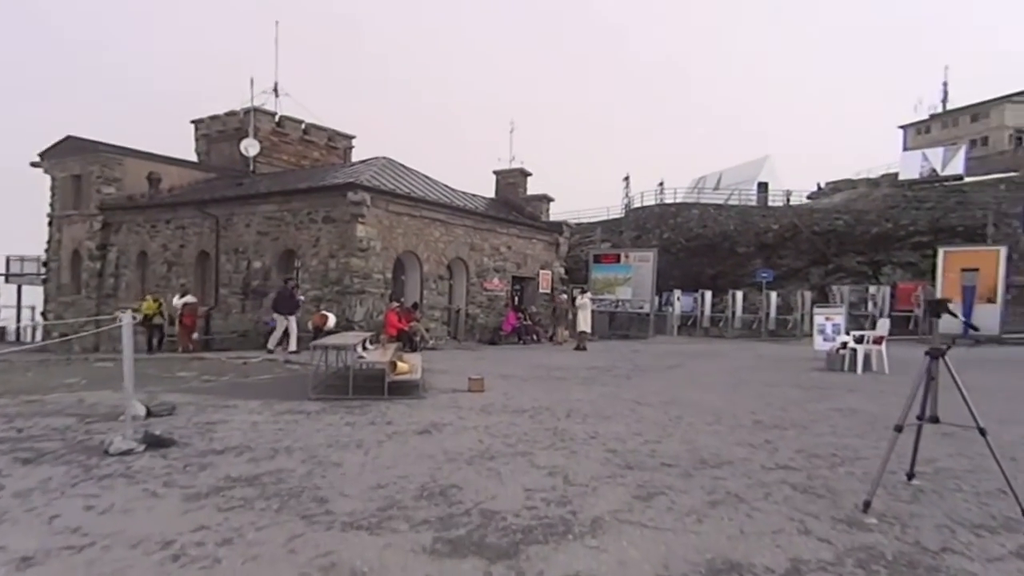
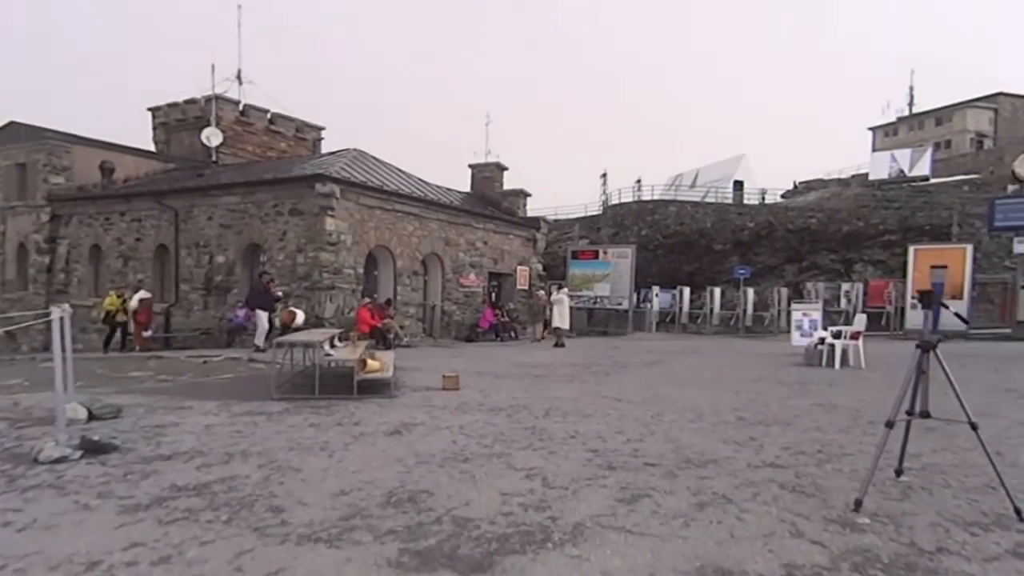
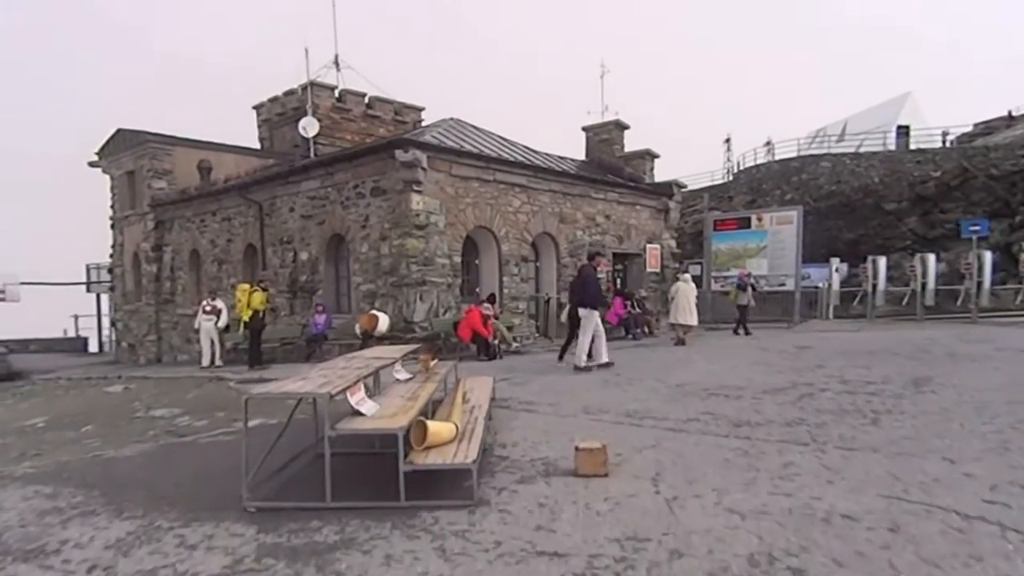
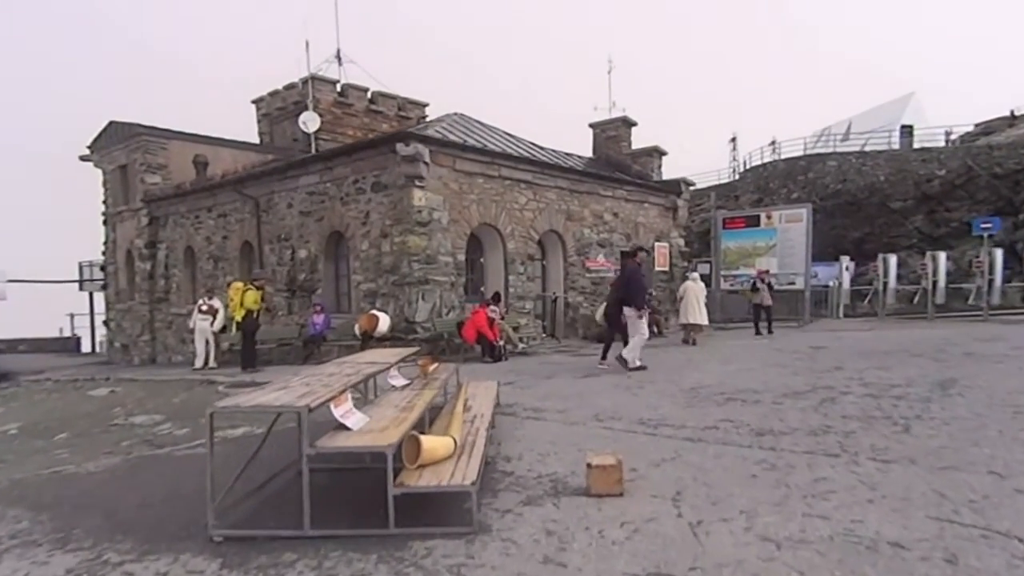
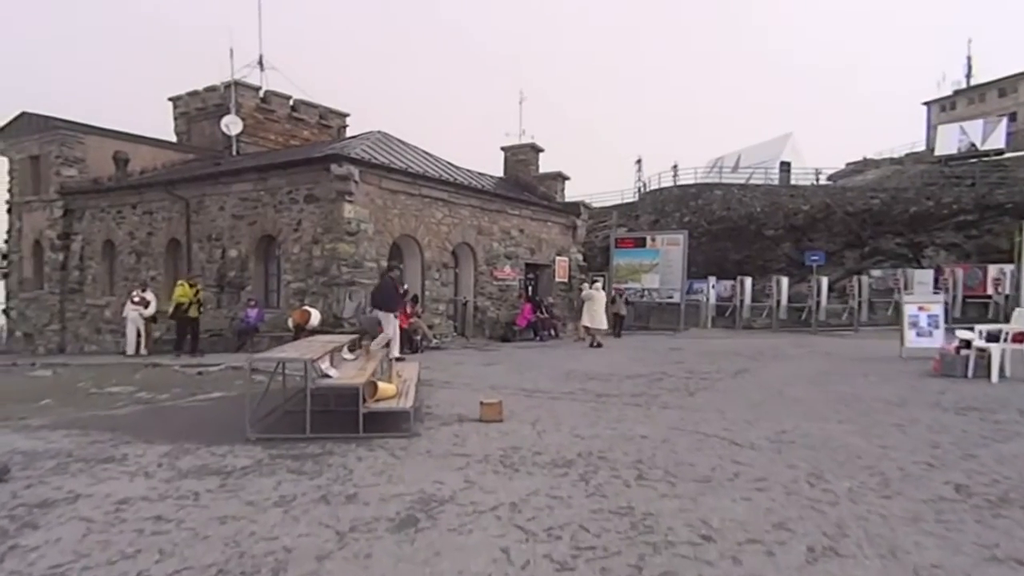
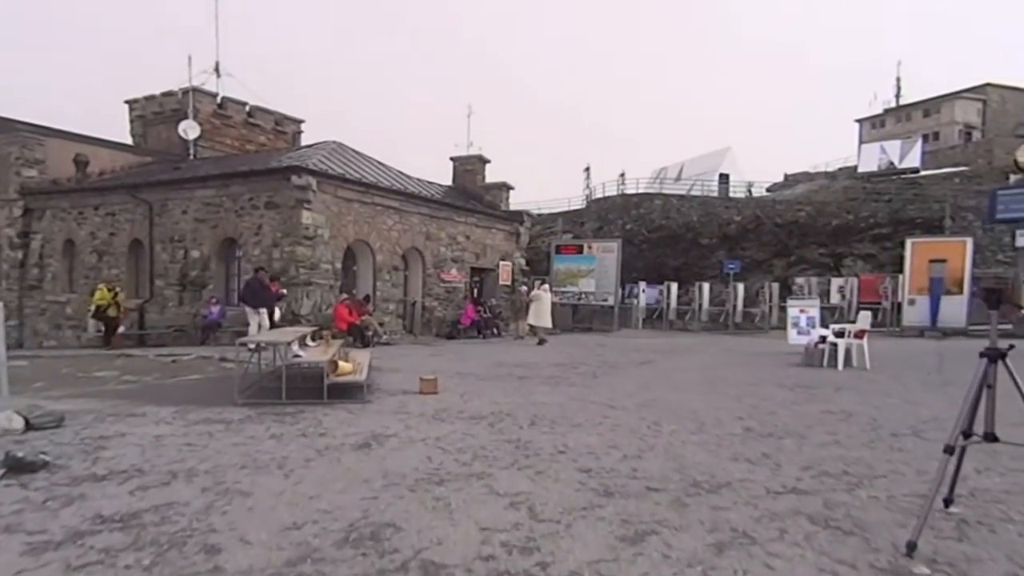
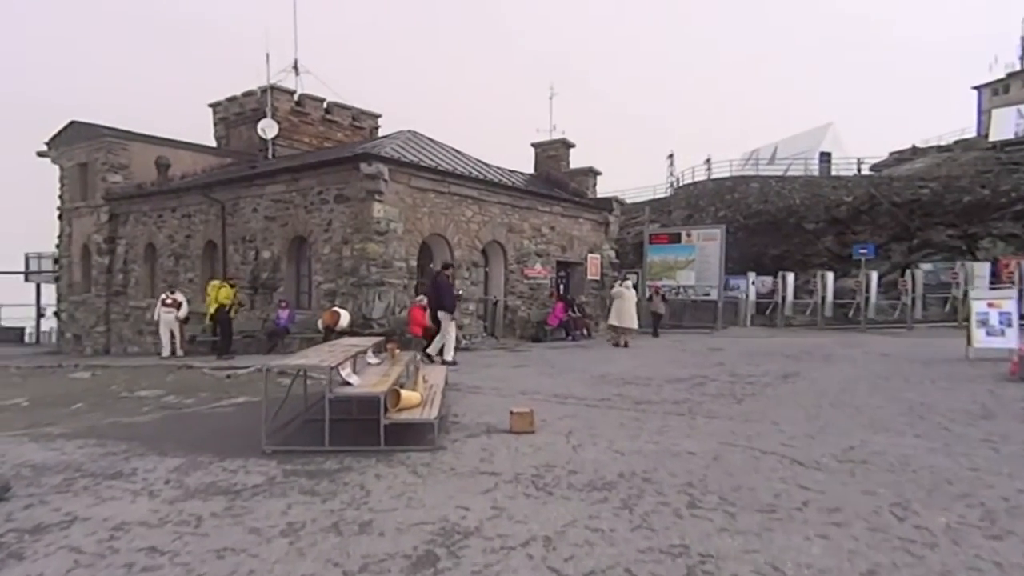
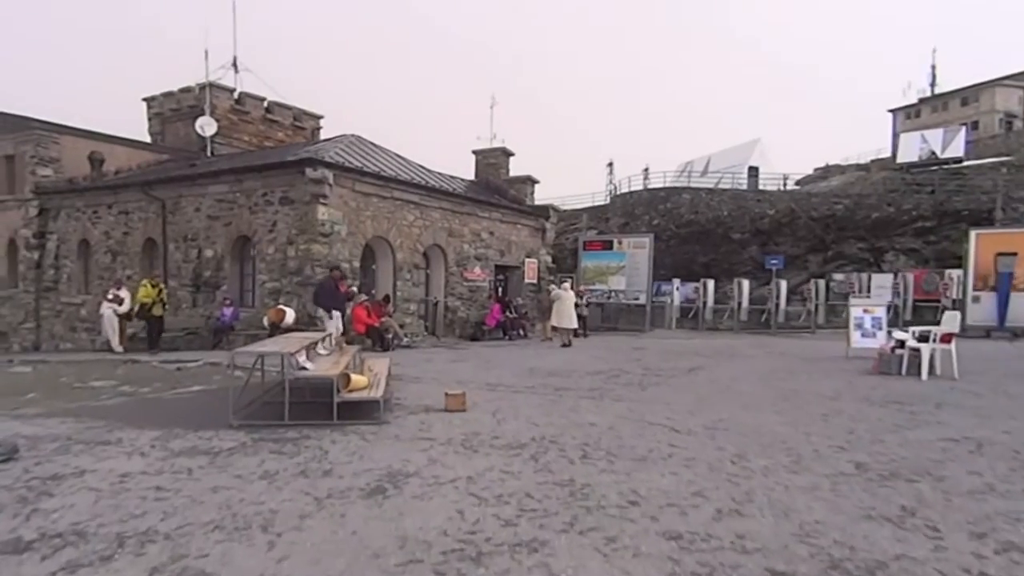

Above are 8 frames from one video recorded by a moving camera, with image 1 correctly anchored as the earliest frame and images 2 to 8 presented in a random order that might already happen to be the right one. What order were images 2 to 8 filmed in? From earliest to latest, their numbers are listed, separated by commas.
2, 6, 8, 5, 7, 3, 4
